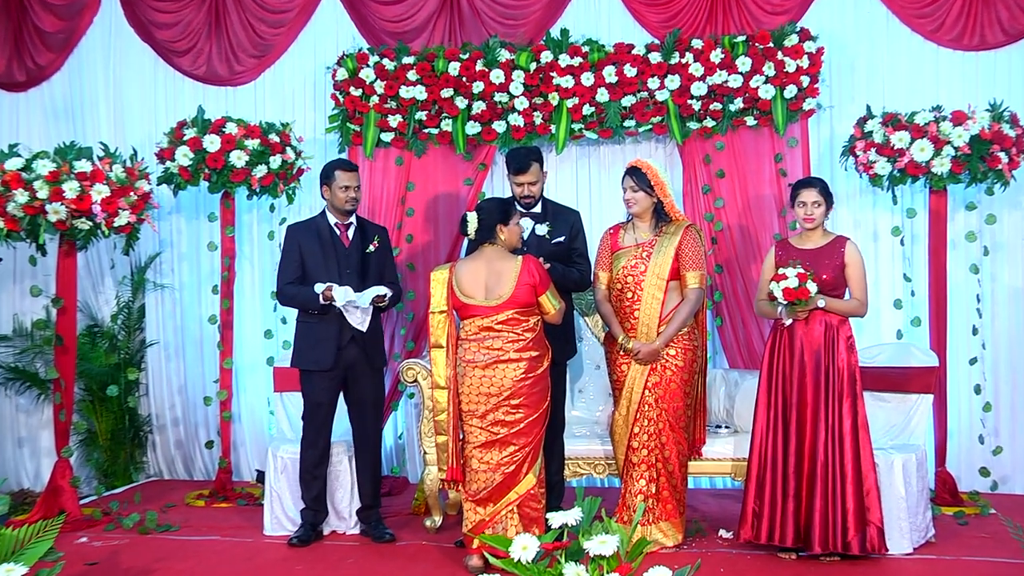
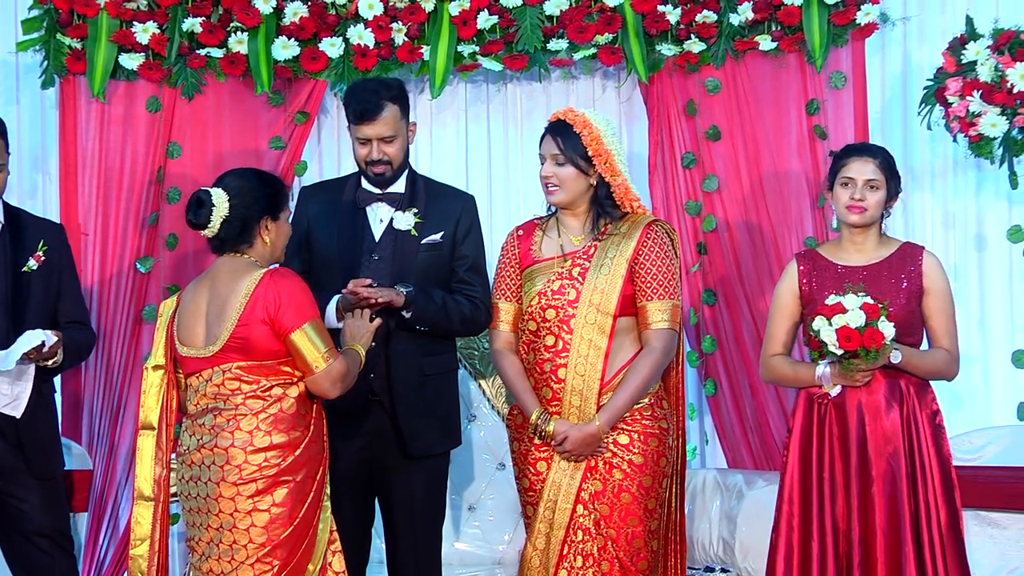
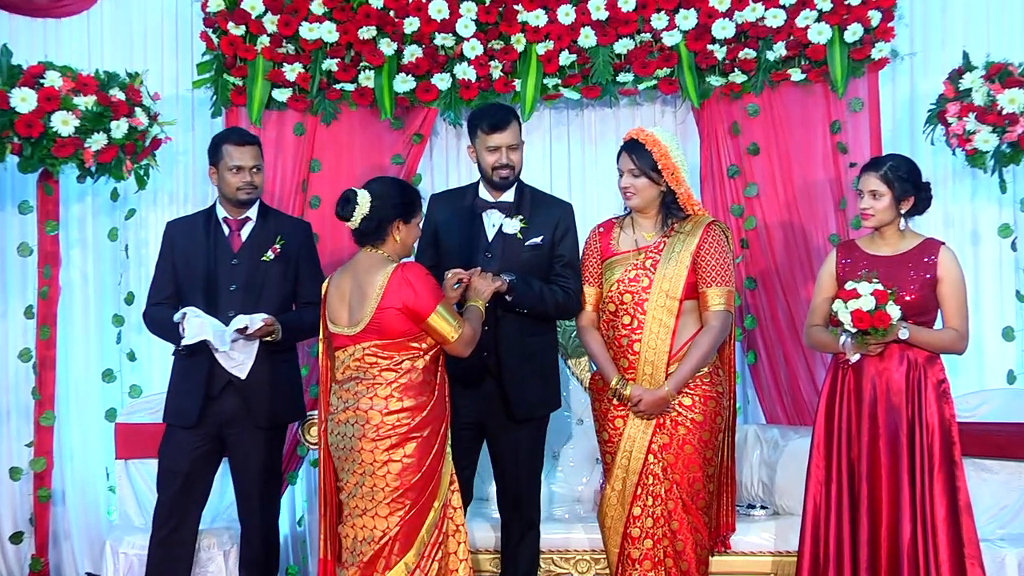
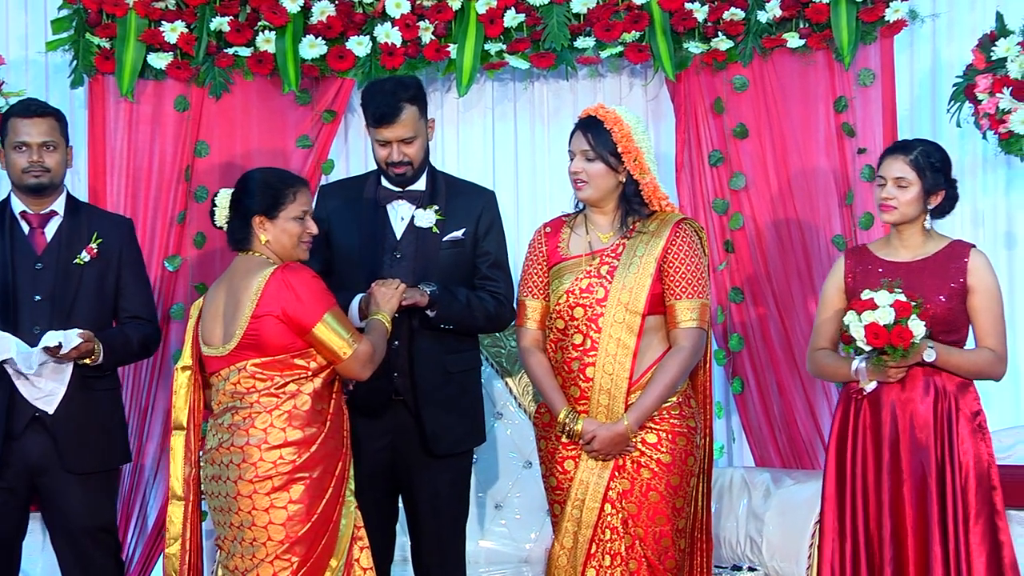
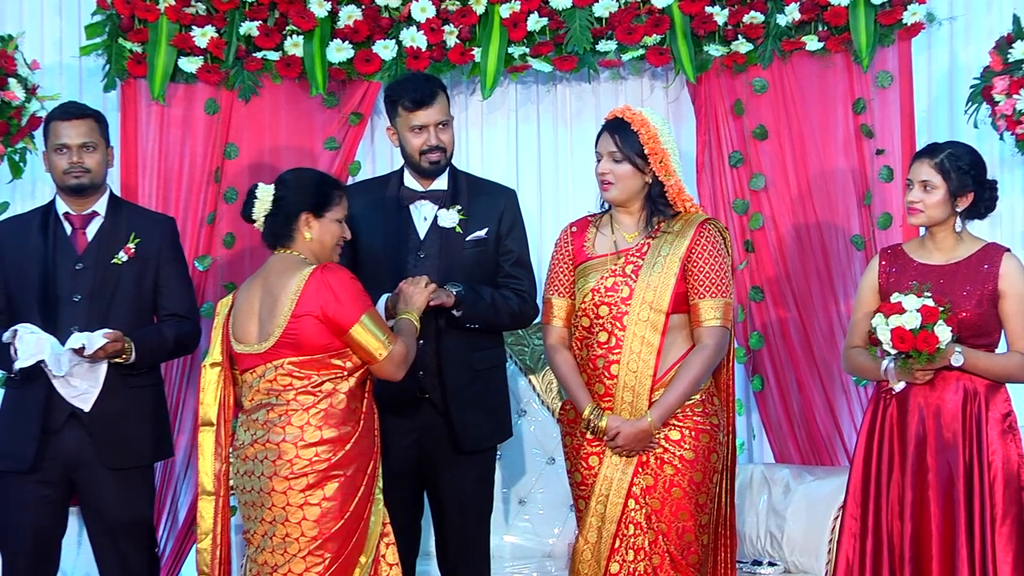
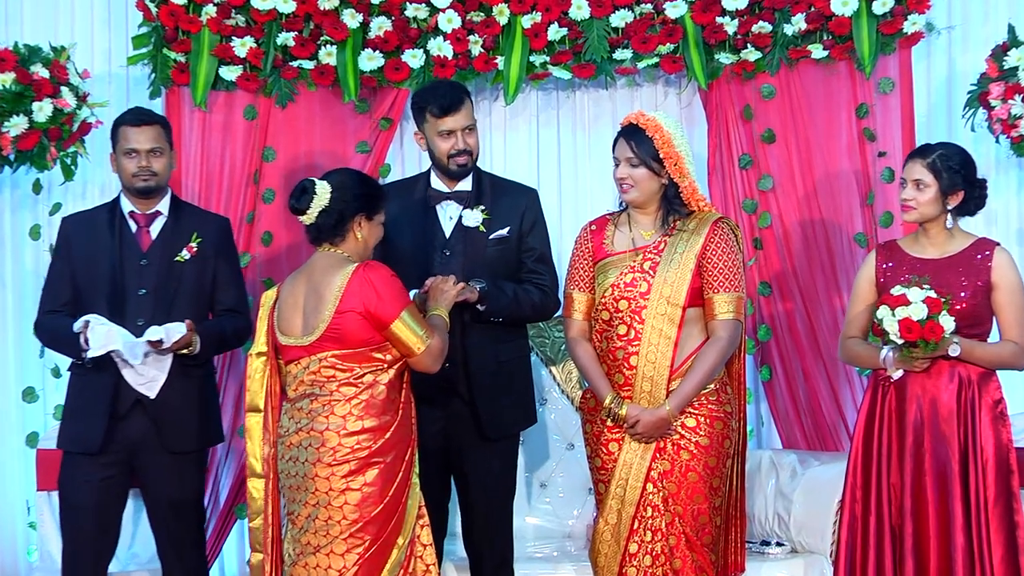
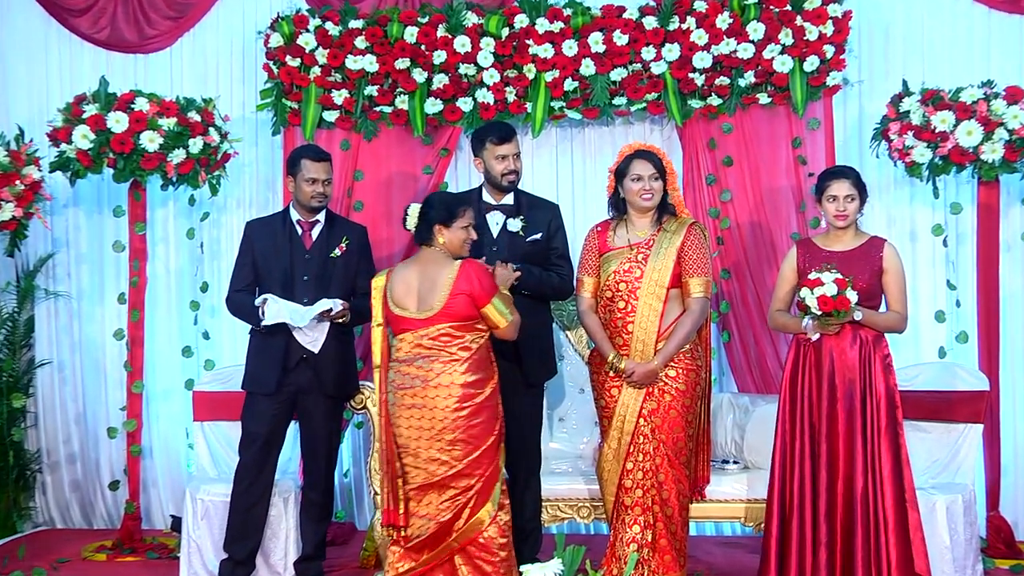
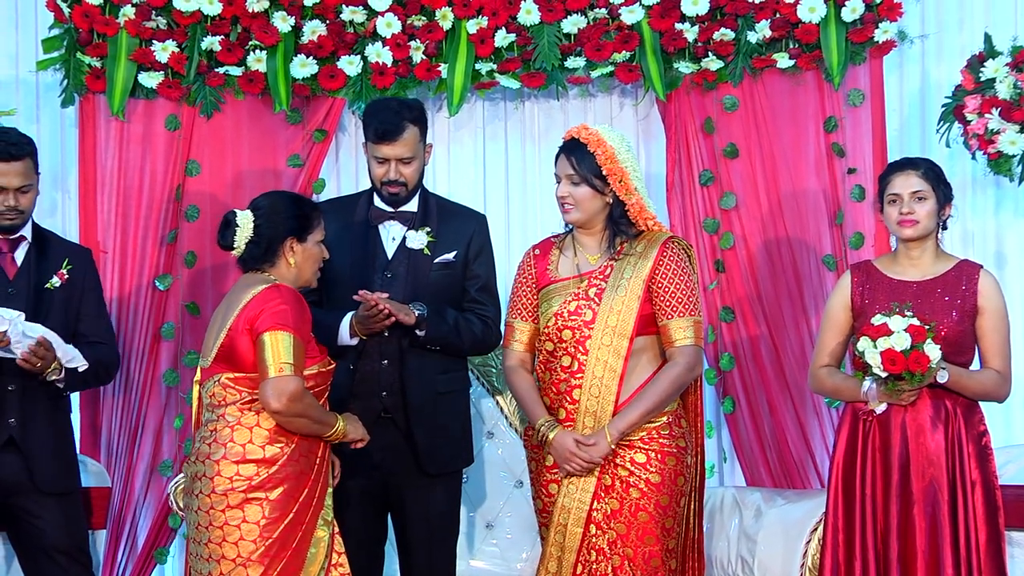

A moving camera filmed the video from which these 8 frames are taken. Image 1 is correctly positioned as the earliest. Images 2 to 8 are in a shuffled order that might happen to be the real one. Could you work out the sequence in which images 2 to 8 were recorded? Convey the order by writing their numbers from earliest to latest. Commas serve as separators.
7, 3, 6, 5, 4, 2, 8
